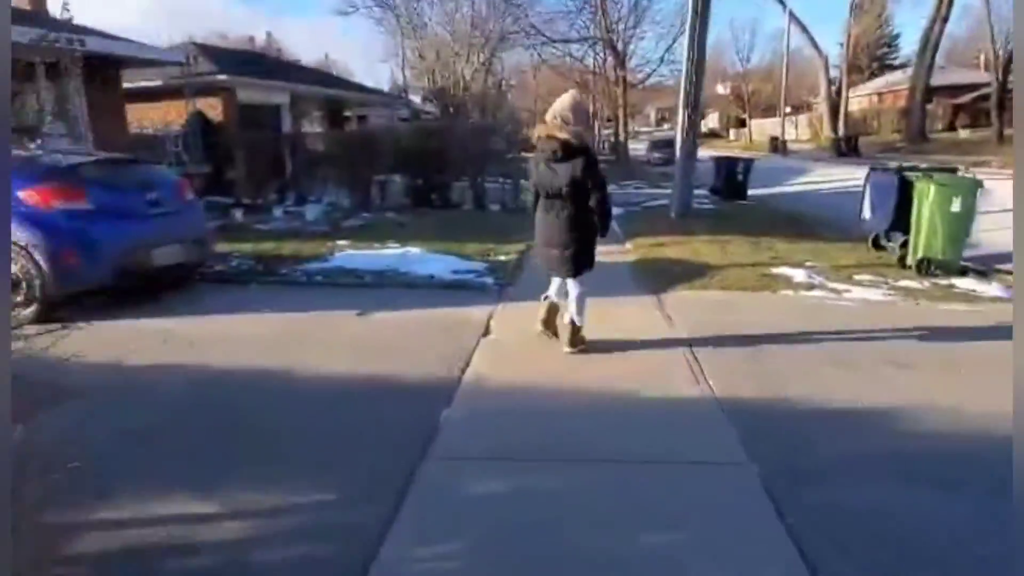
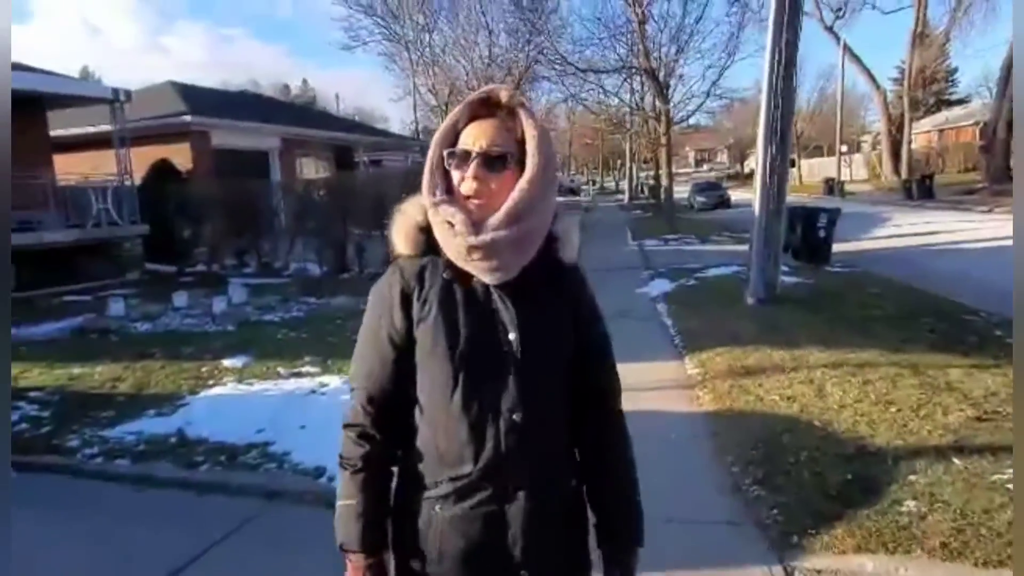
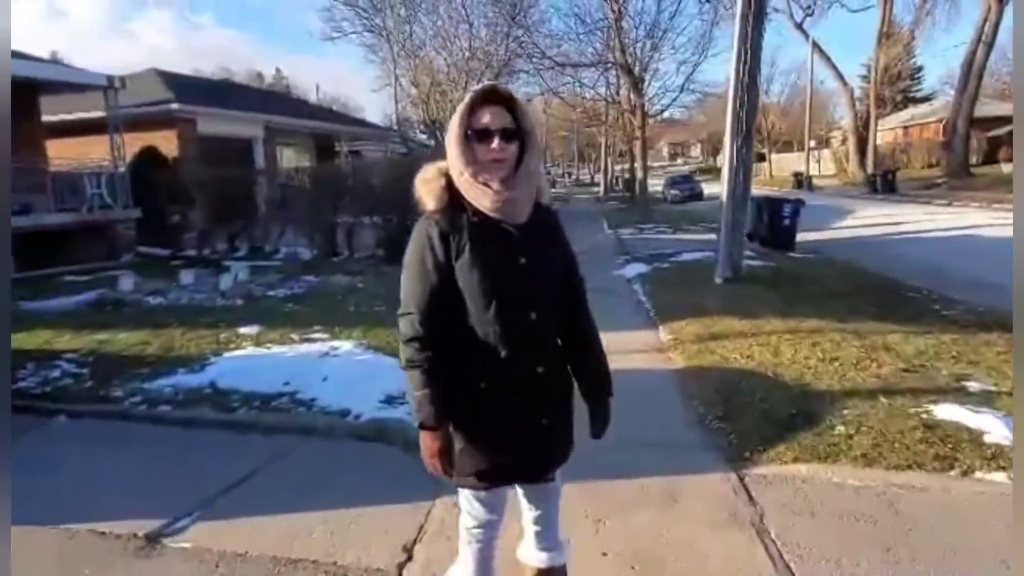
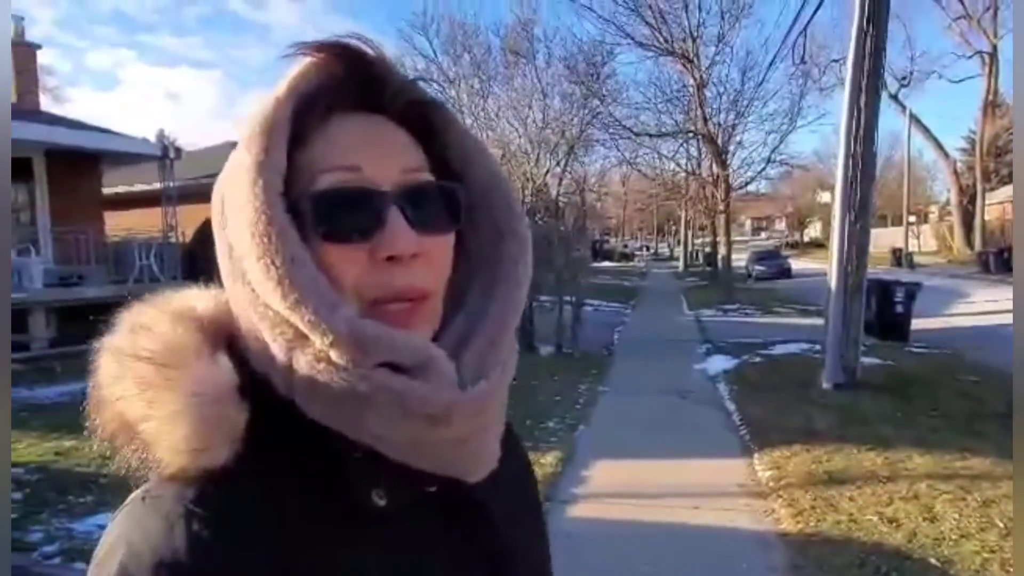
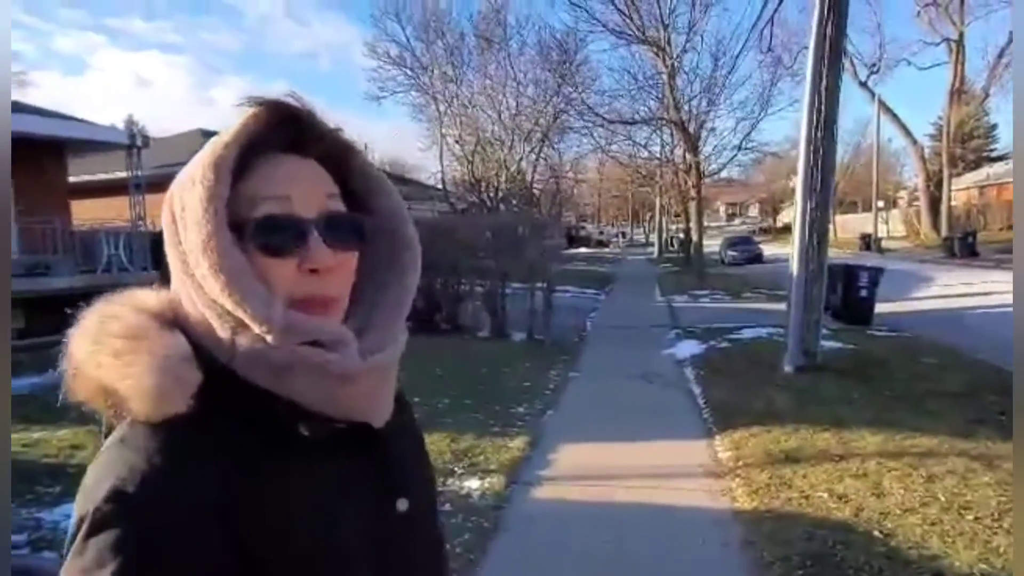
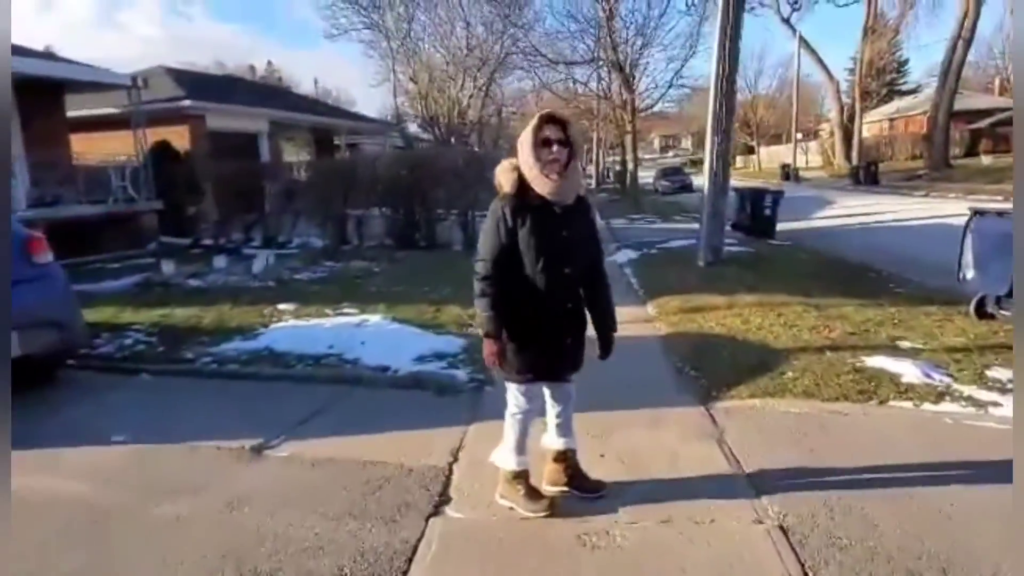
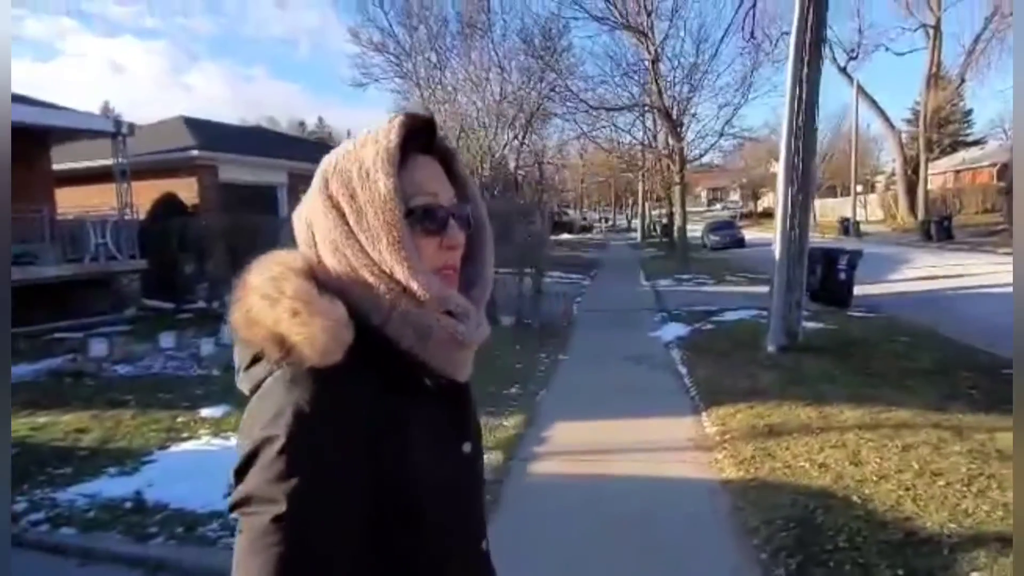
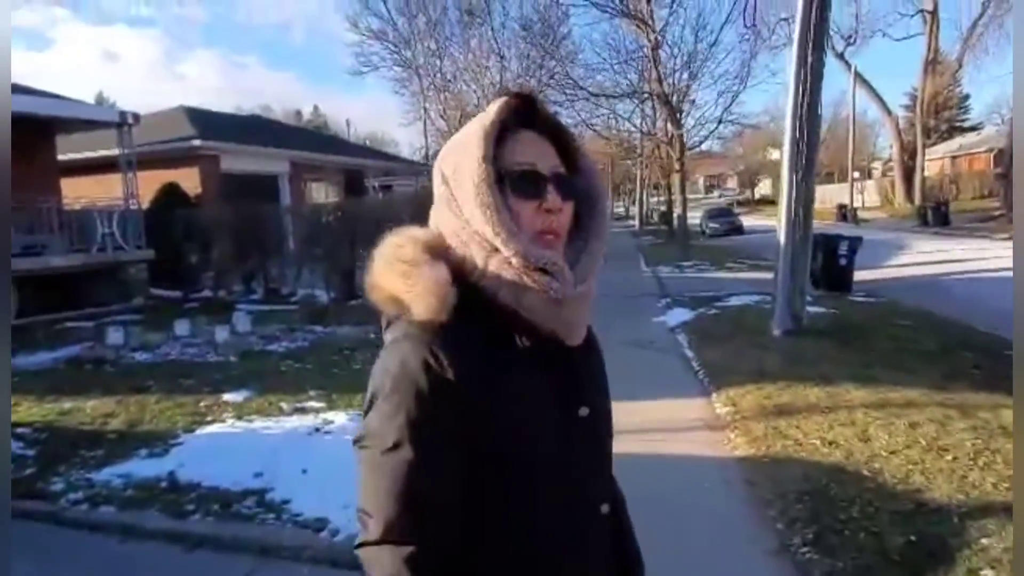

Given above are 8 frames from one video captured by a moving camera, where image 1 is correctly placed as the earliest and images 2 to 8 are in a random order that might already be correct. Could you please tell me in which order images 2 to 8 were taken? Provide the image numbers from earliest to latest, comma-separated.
6, 3, 2, 8, 7, 5, 4
